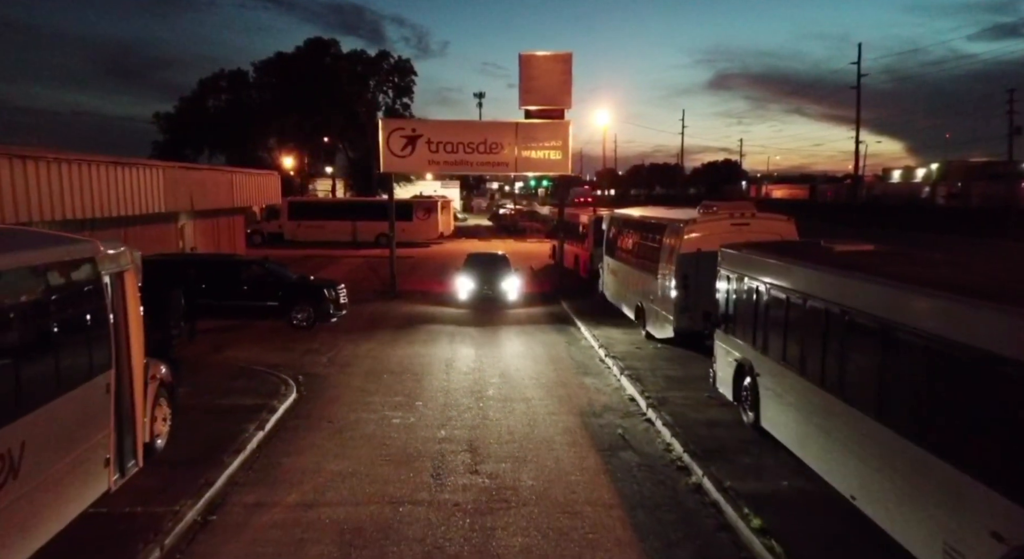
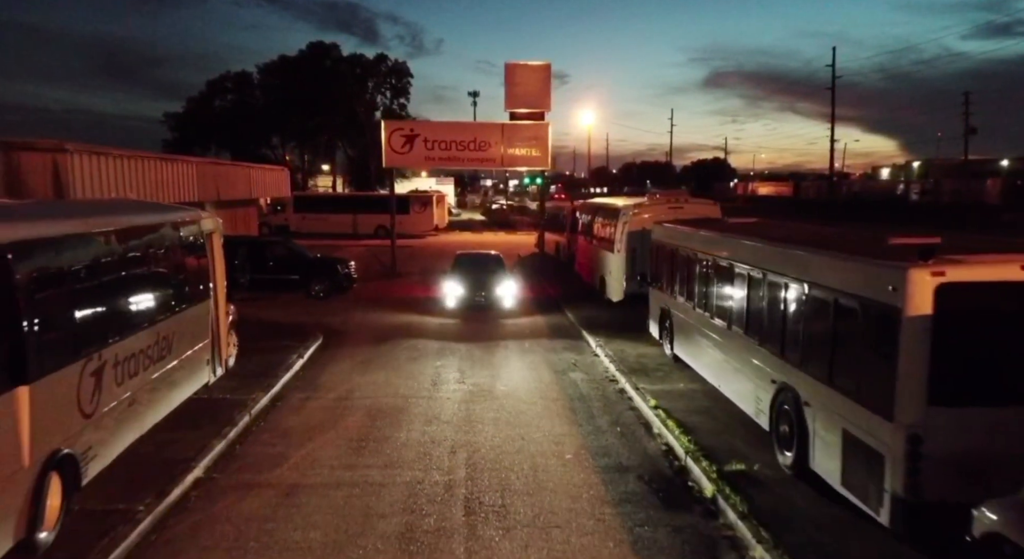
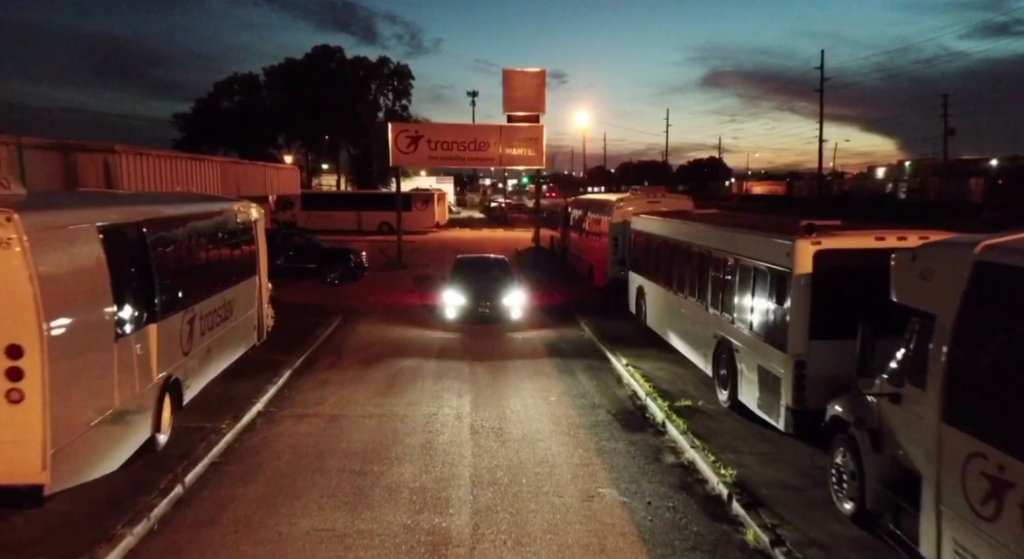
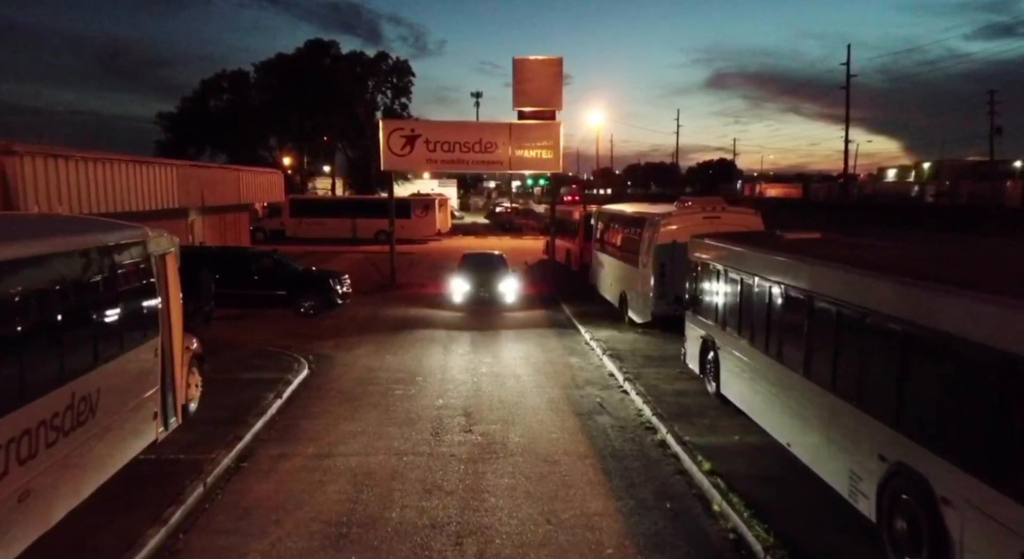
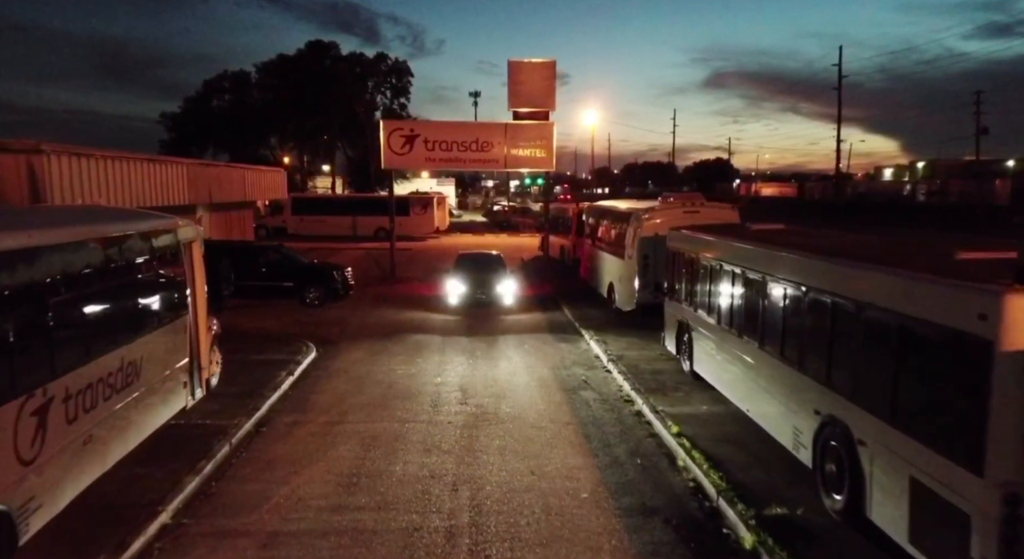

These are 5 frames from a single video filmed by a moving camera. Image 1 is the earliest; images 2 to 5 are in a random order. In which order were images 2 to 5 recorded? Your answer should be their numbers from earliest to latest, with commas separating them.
4, 5, 2, 3
